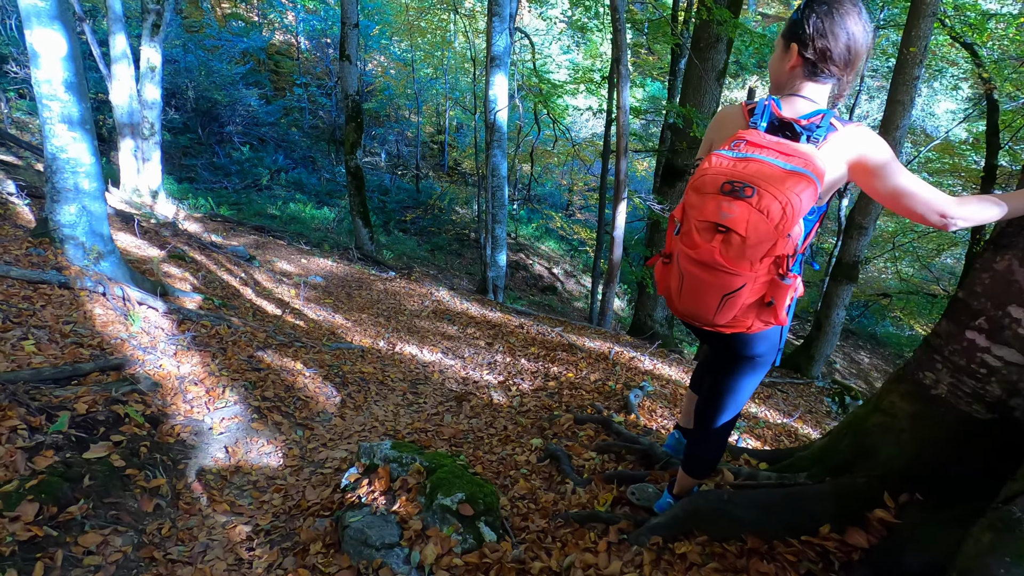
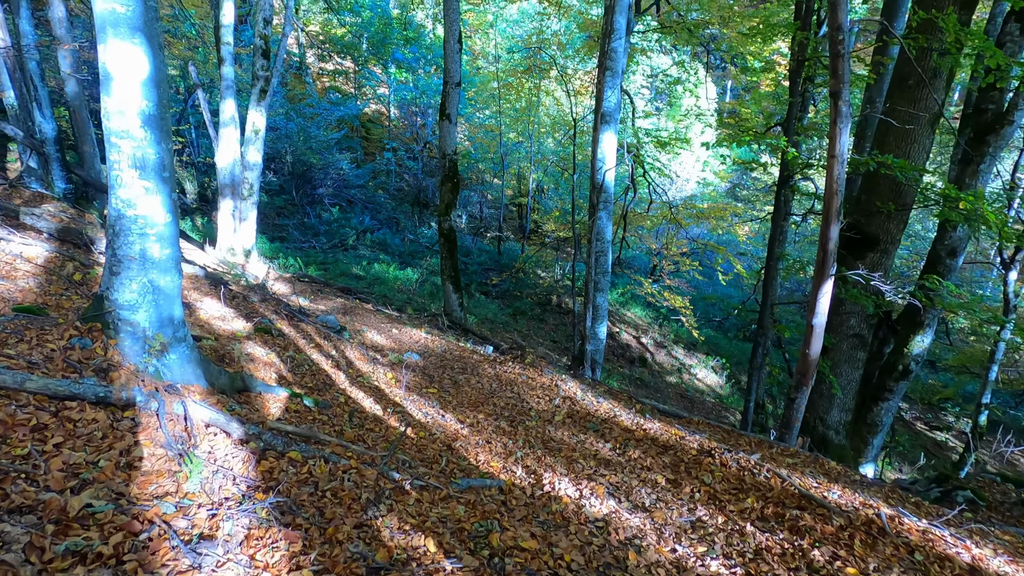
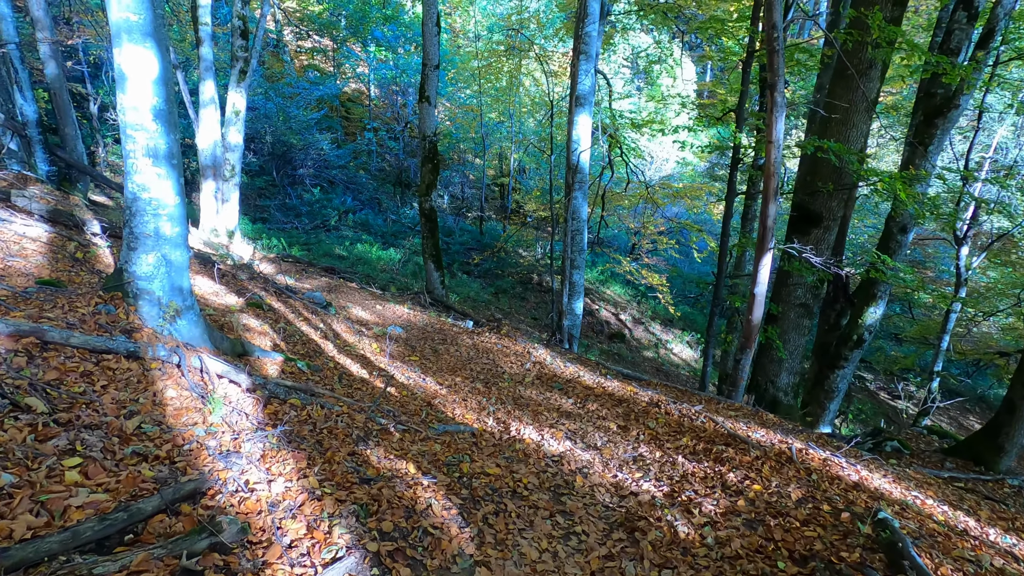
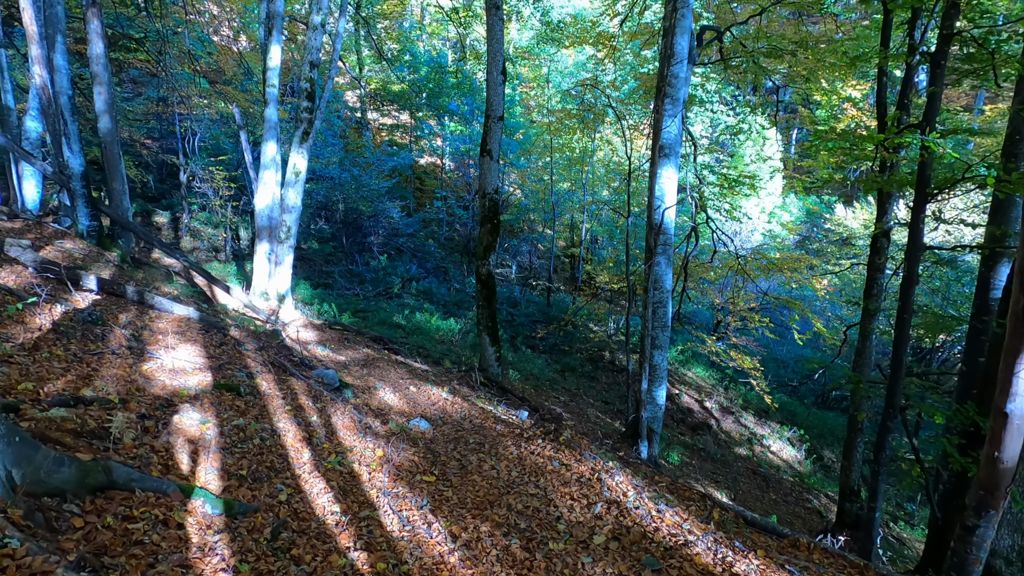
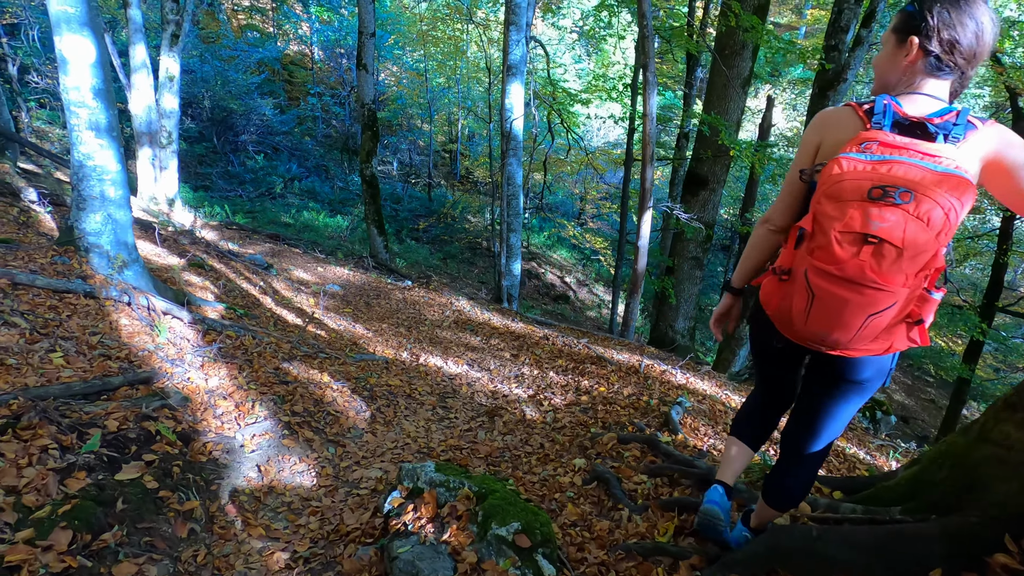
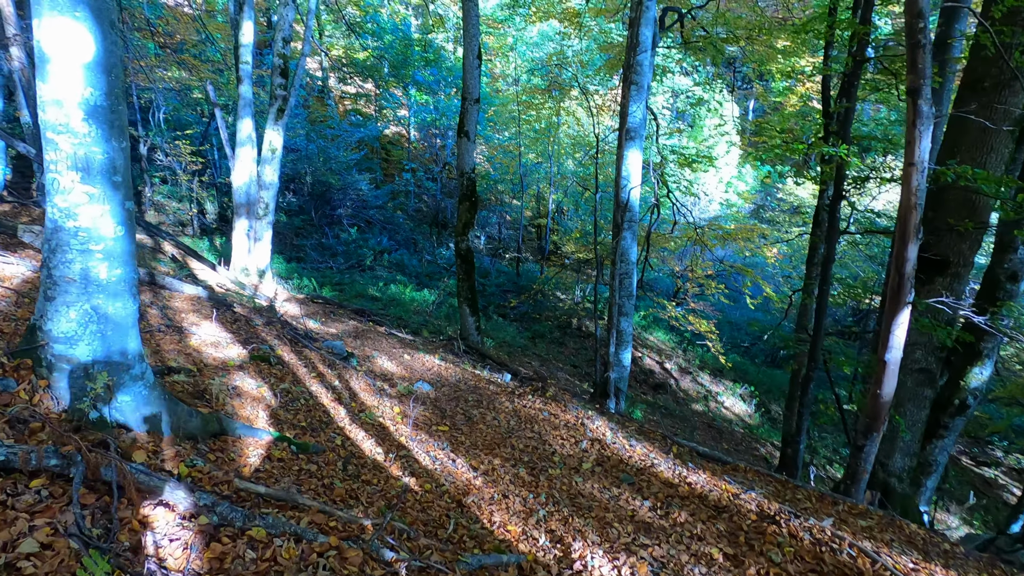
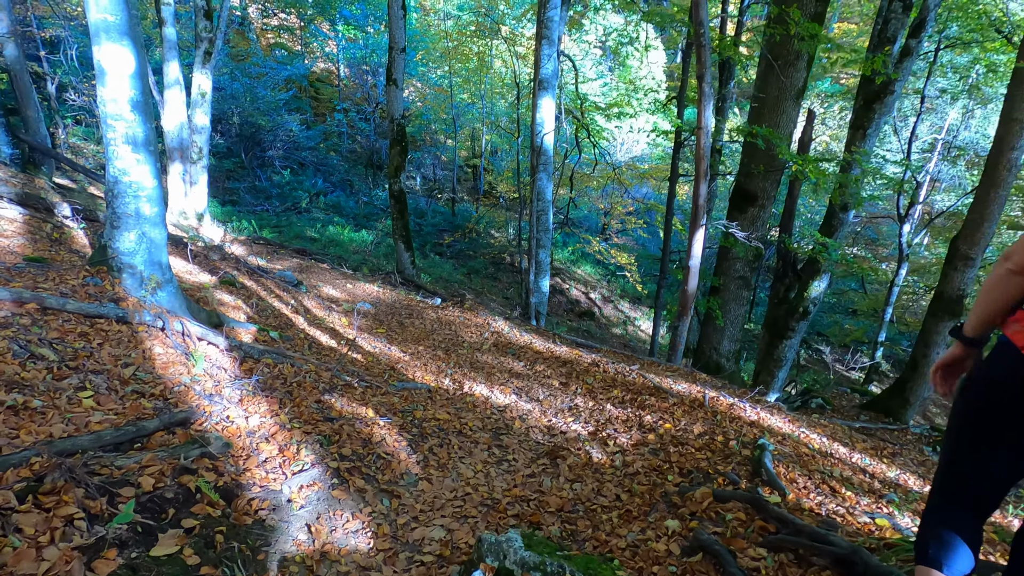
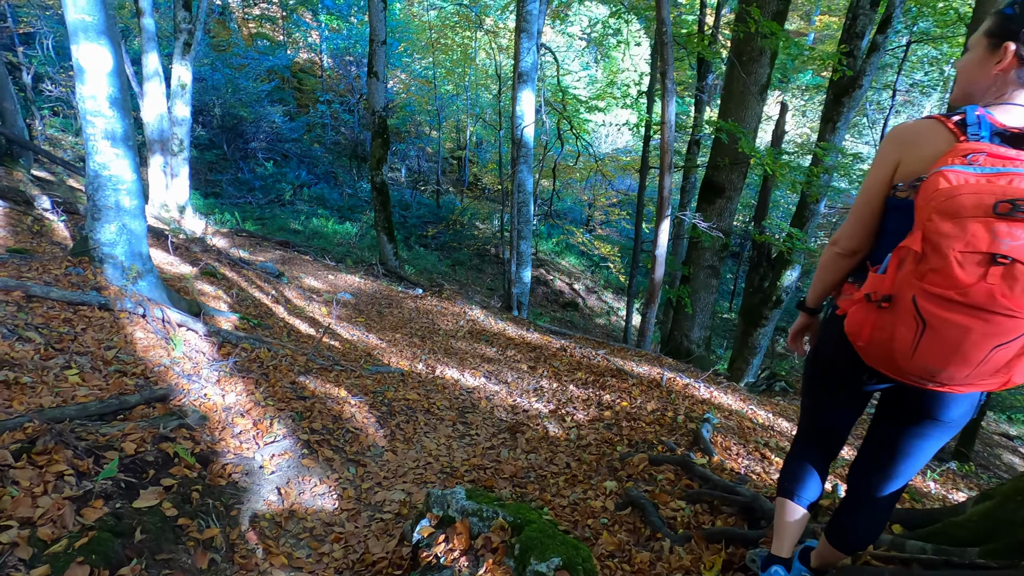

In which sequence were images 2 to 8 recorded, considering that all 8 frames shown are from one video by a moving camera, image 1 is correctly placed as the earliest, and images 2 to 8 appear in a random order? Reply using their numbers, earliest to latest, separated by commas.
5, 8, 7, 3, 2, 6, 4
